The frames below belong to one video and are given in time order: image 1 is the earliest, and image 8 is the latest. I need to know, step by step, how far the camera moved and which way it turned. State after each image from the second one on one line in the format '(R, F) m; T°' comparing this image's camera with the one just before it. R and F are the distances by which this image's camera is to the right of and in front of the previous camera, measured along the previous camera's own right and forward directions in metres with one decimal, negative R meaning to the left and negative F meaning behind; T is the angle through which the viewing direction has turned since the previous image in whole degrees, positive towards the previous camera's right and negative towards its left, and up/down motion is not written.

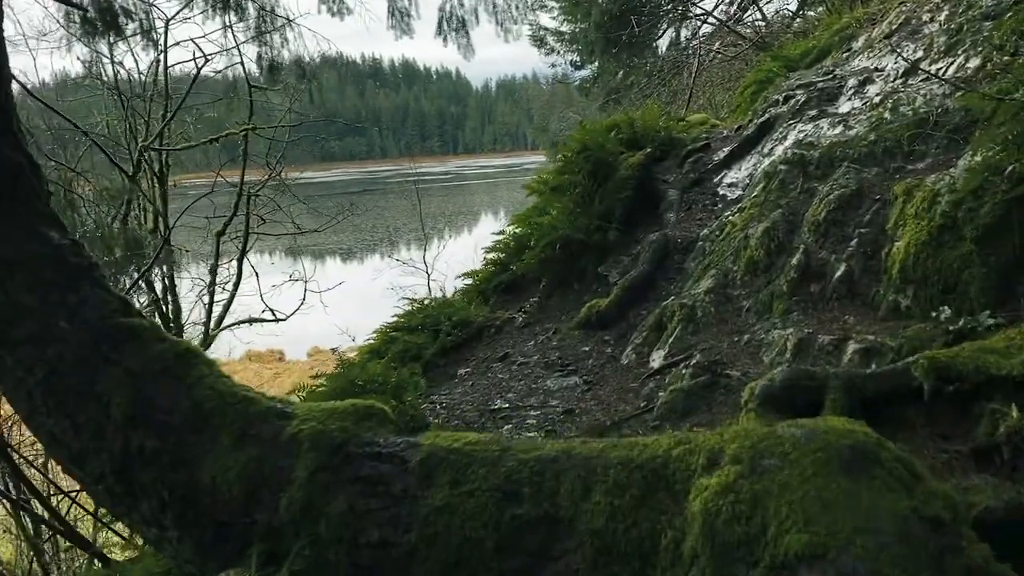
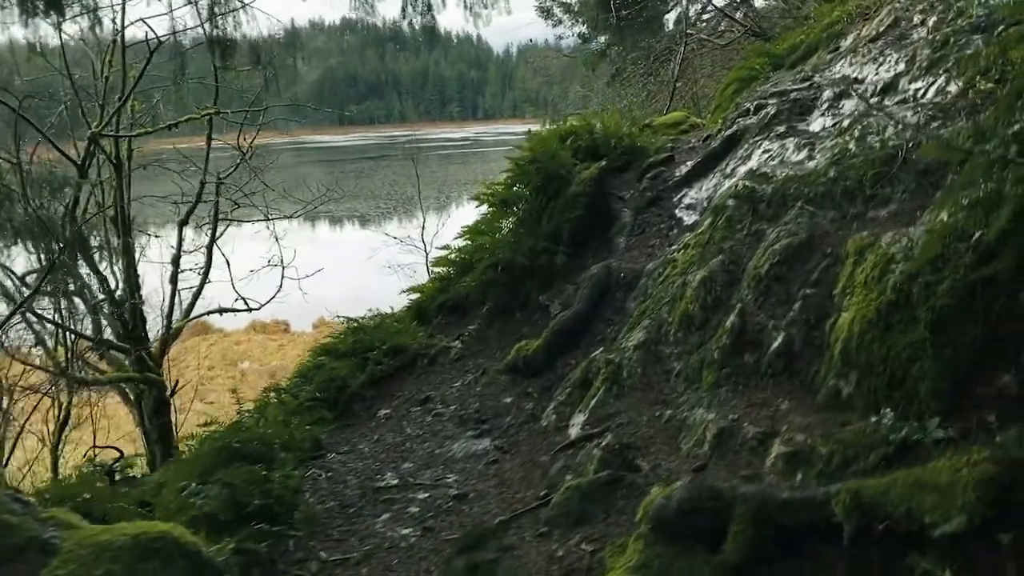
(+0.3, +0.4) m; -1°
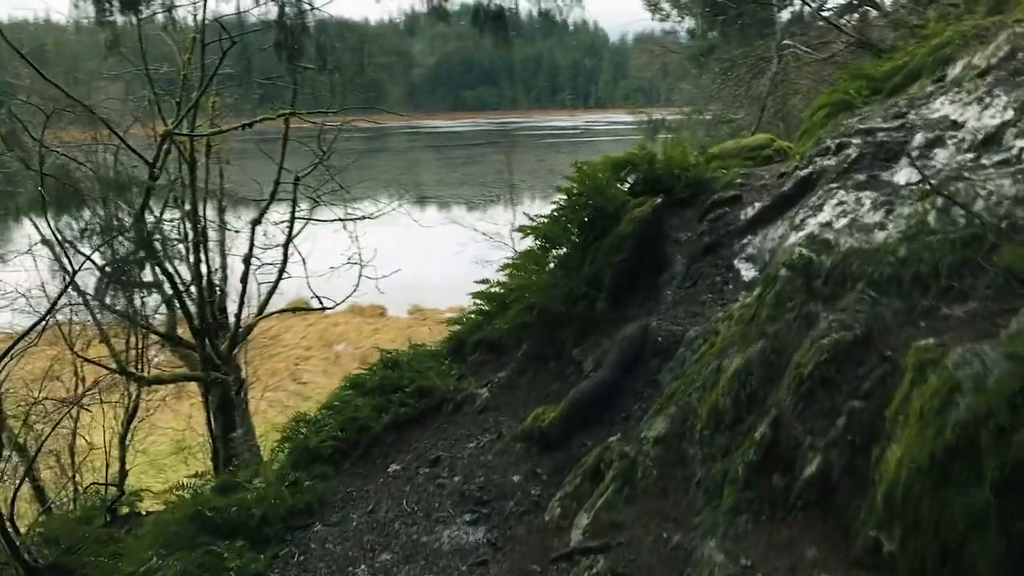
(+0.2, +0.3) m; -7°
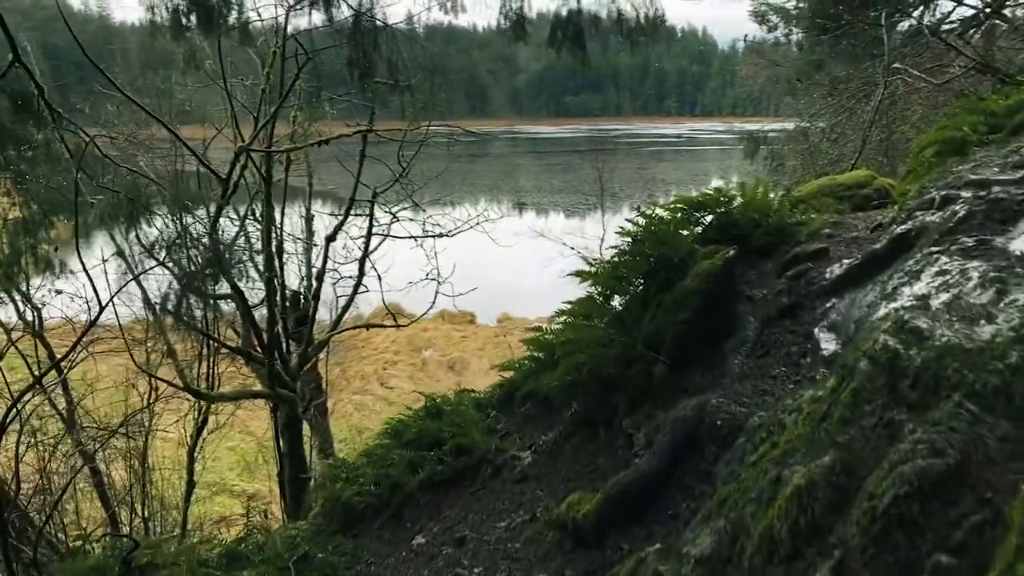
(+0.2, +0.3) m; -6°
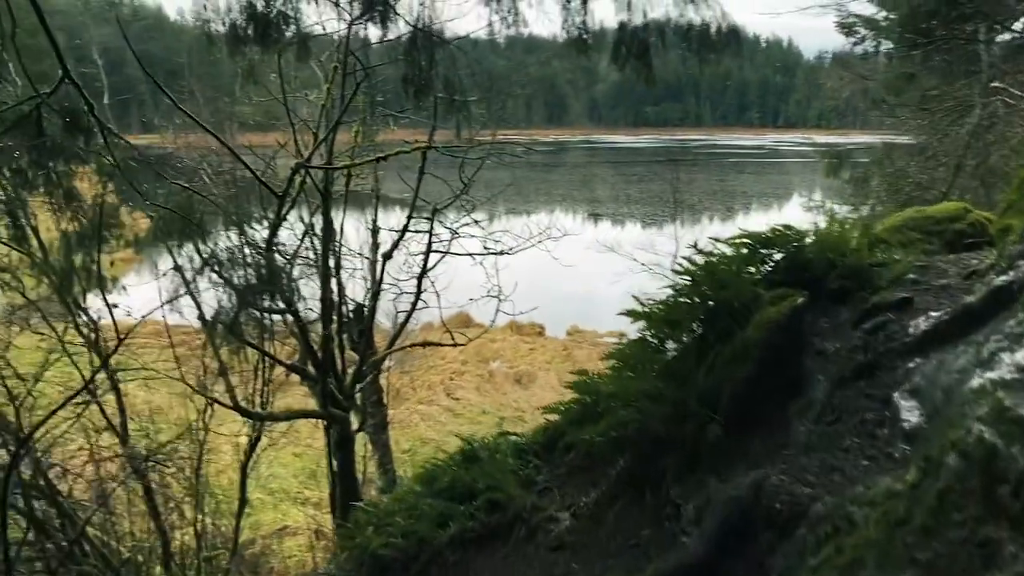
(+0.1, +0.3) m; -5°
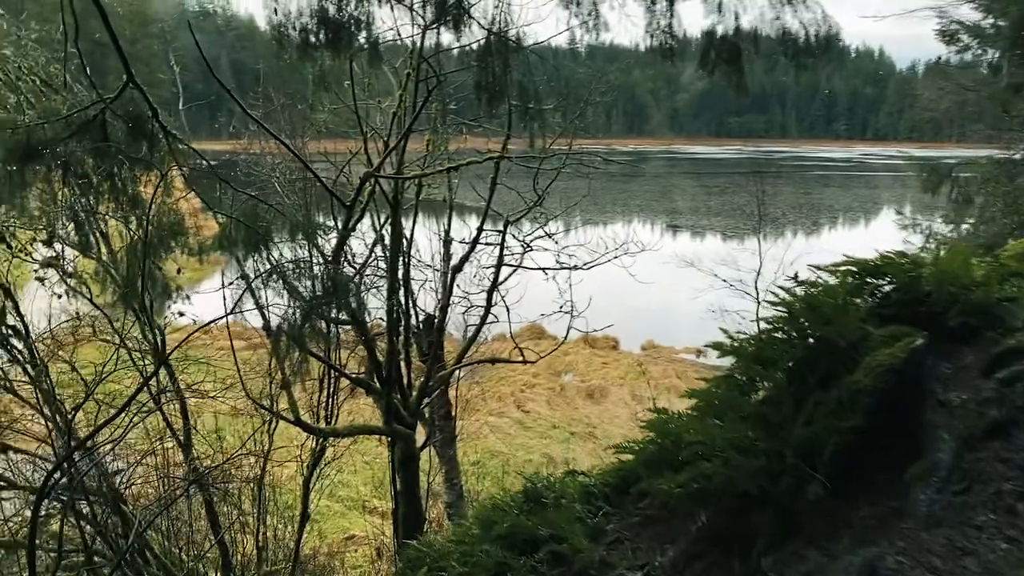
(0.0, +0.3) m; -5°
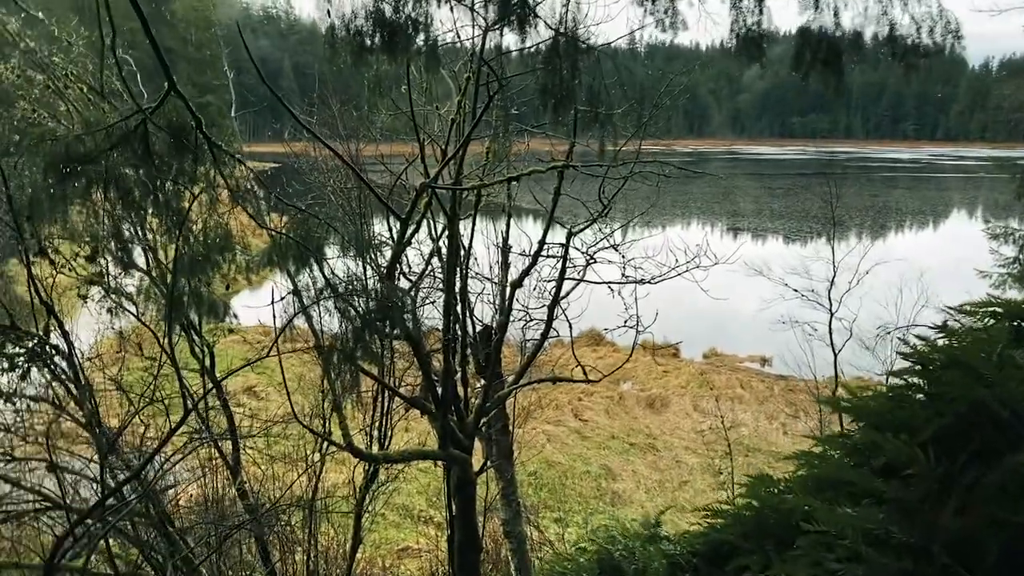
(-0.1, +0.4) m; -4°
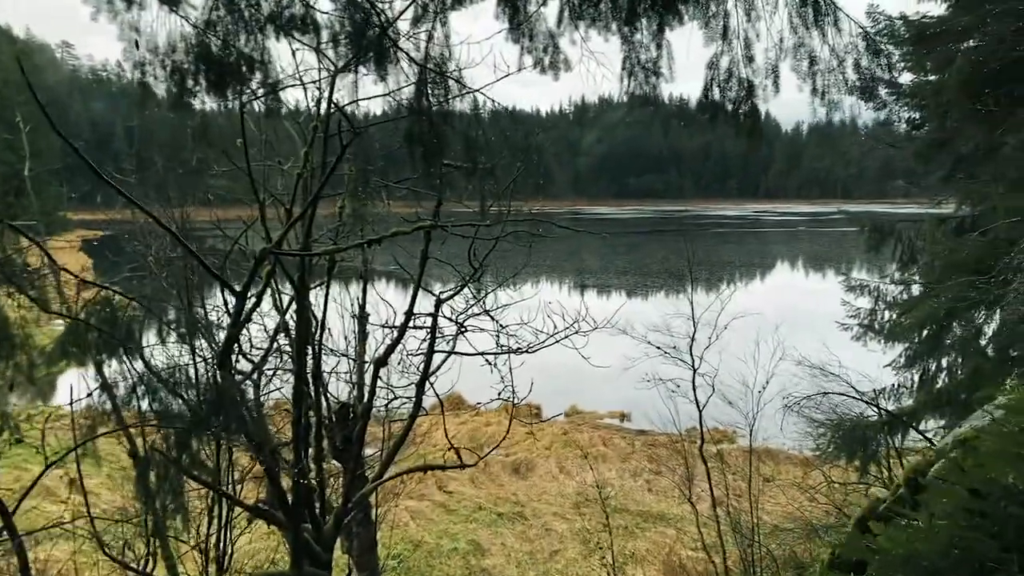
(-0.1, +0.8) m; +10°
